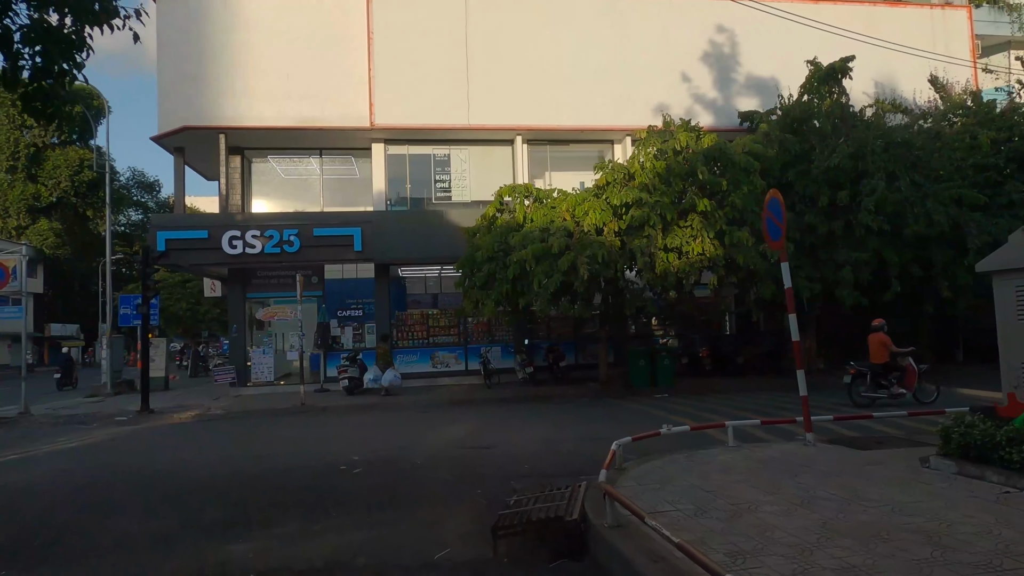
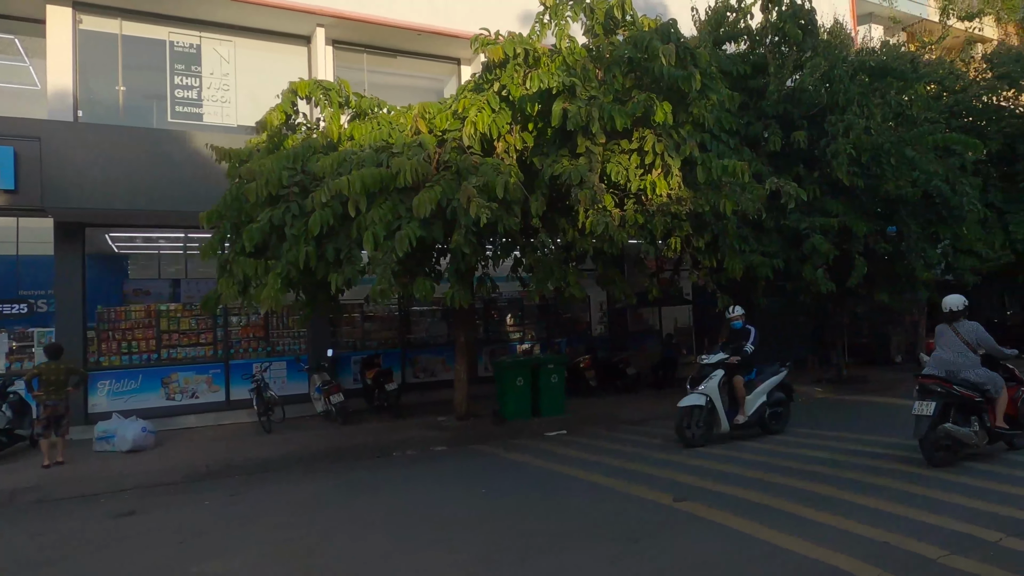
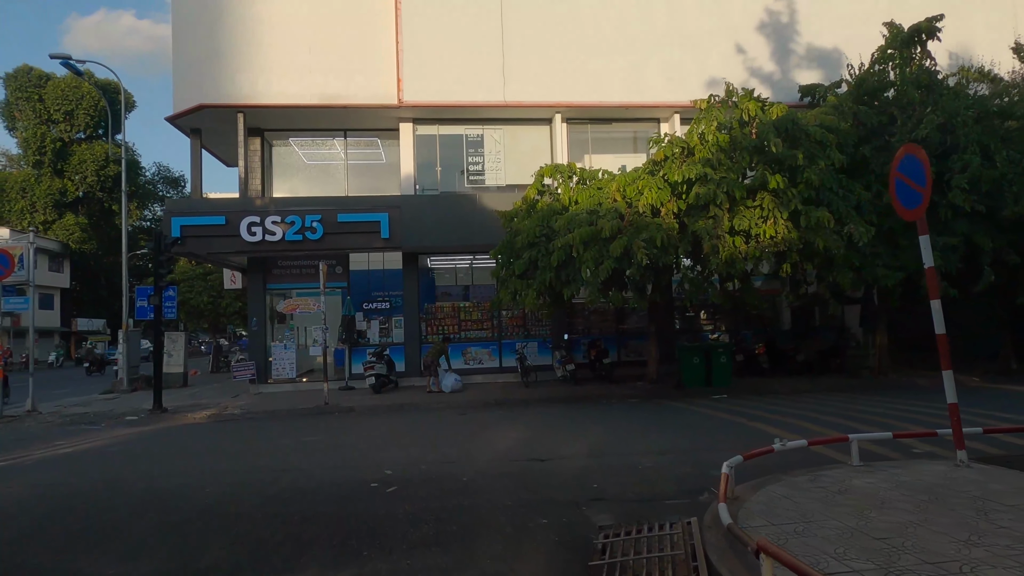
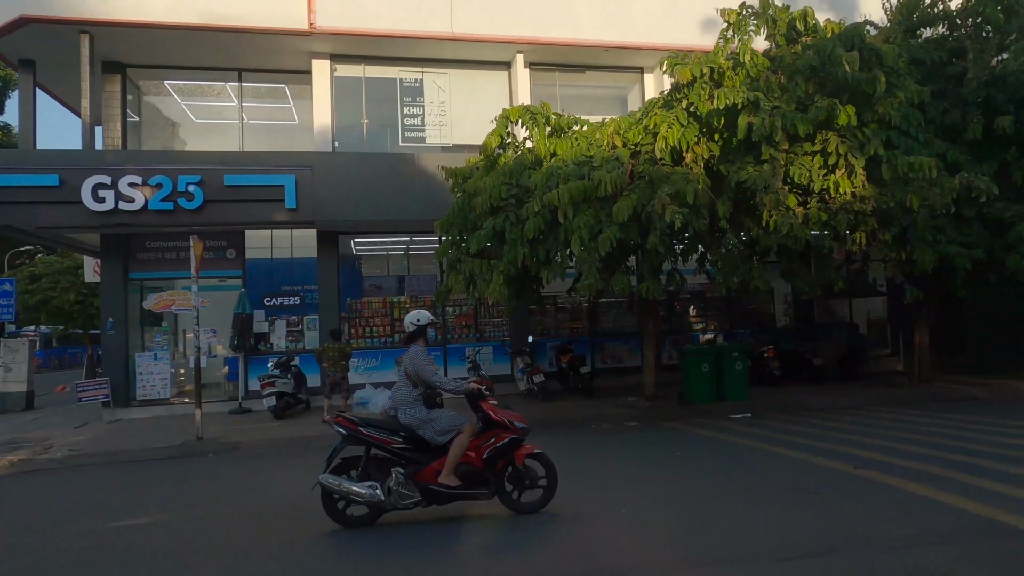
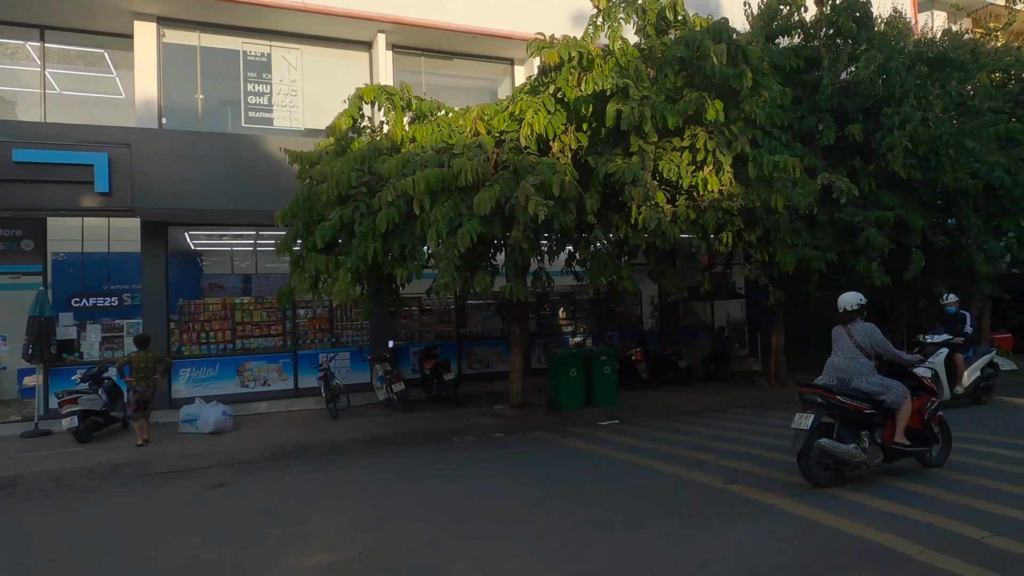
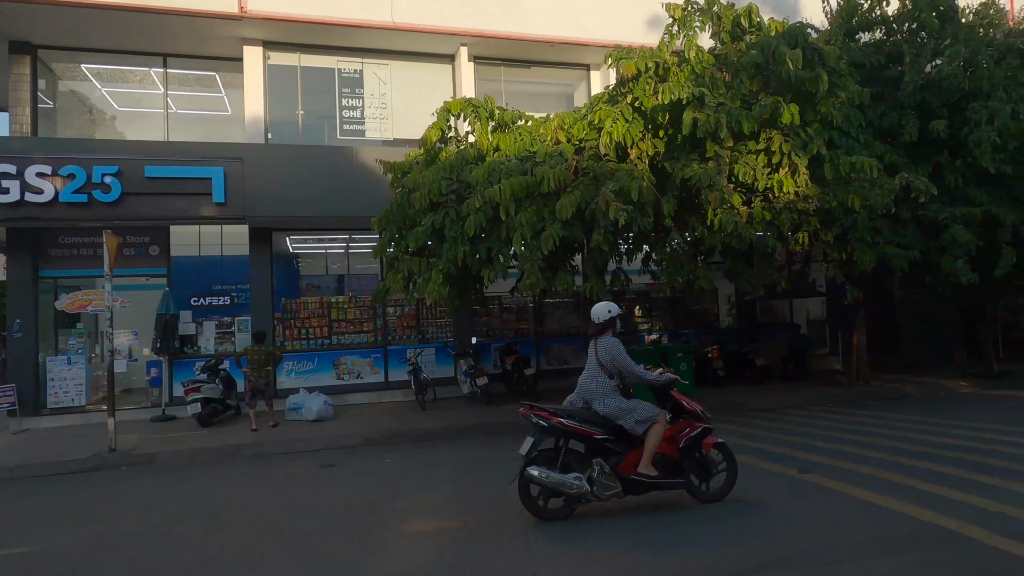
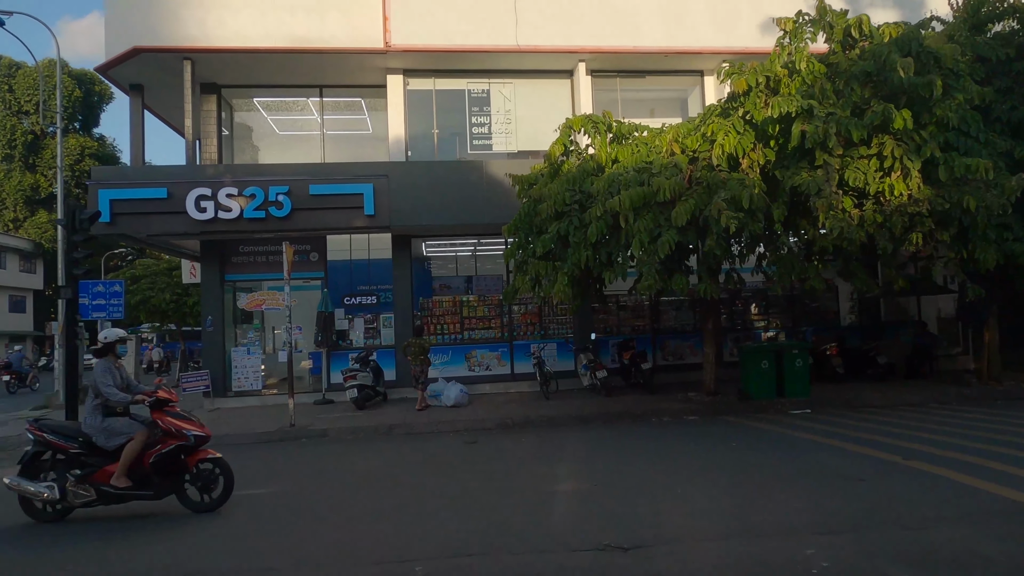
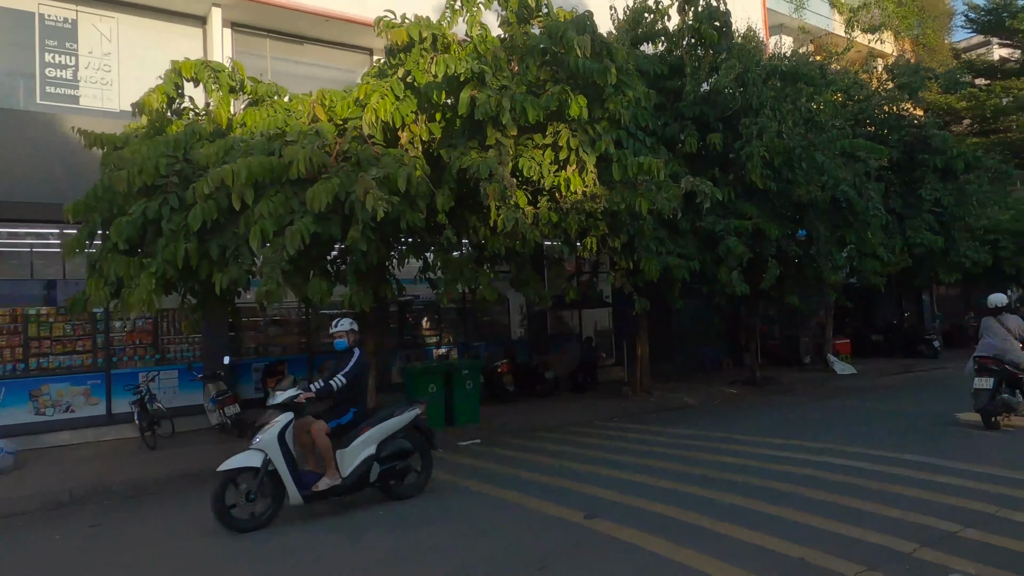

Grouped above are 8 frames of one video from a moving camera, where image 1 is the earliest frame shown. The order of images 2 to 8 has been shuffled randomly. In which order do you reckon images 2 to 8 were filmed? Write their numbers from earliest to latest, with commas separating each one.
3, 7, 4, 6, 5, 2, 8
